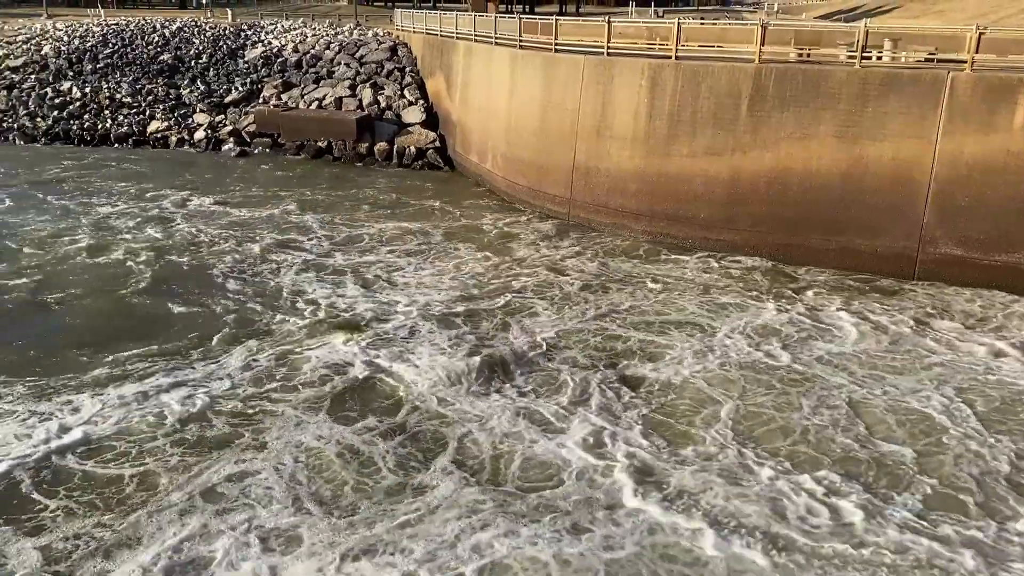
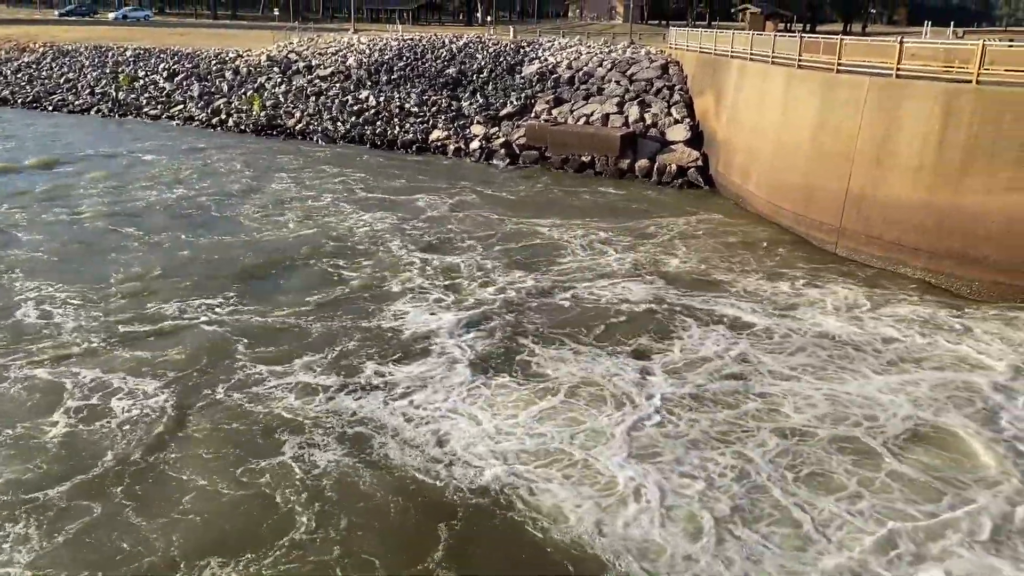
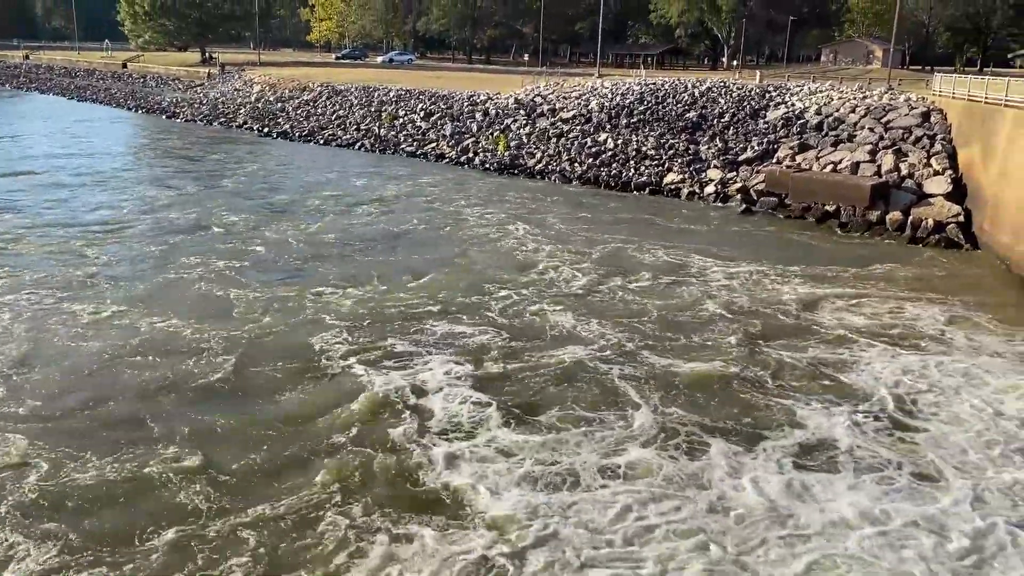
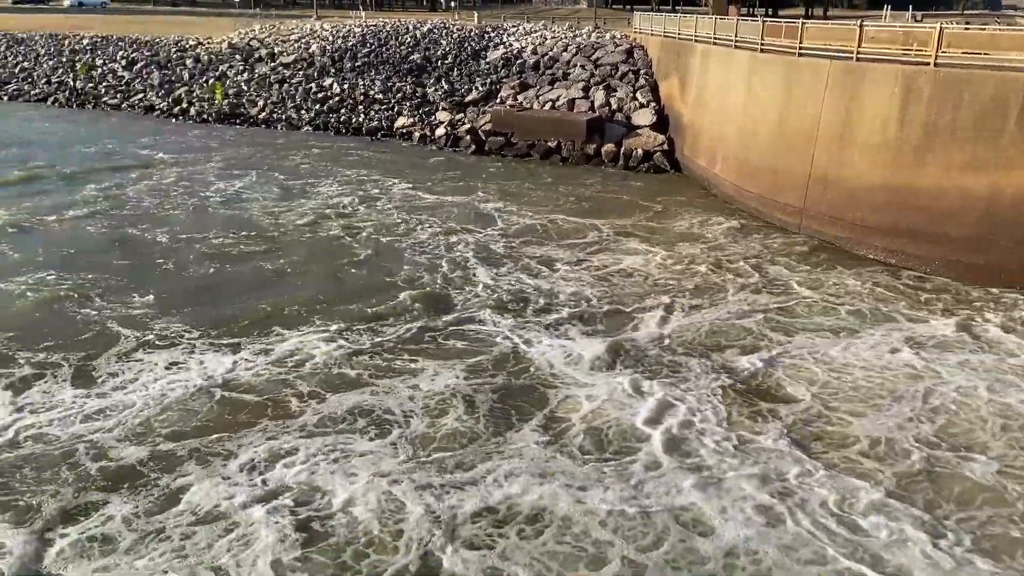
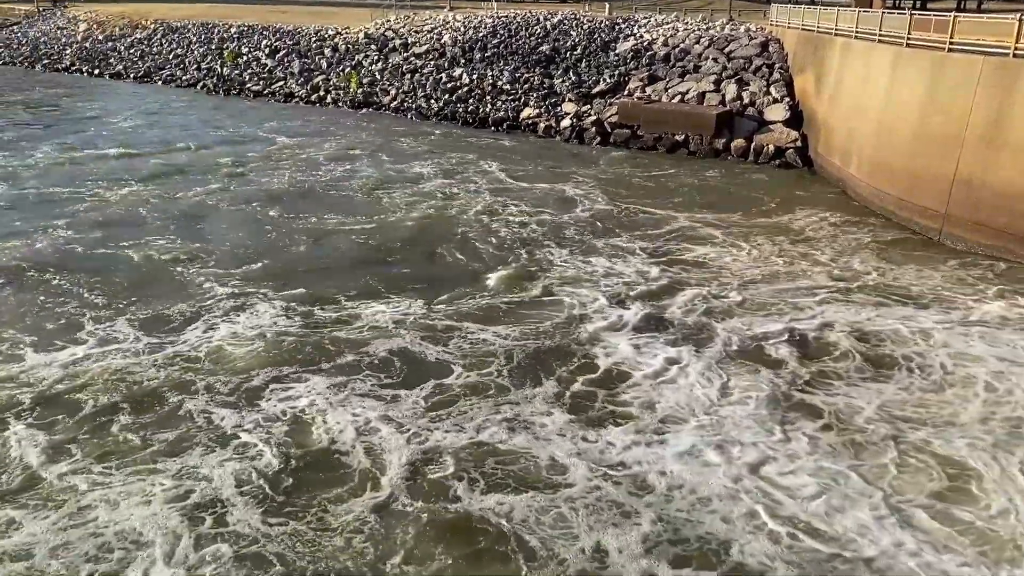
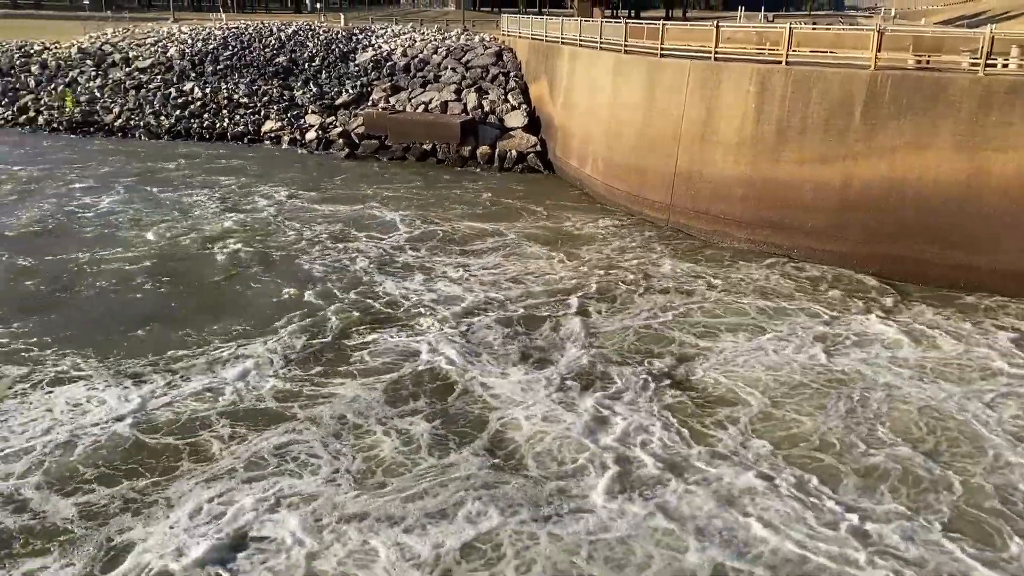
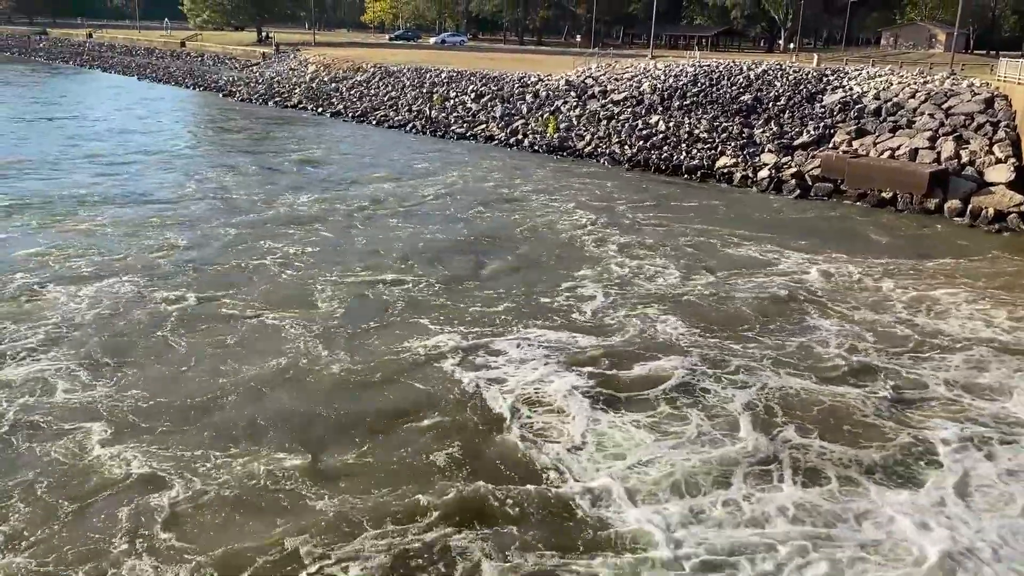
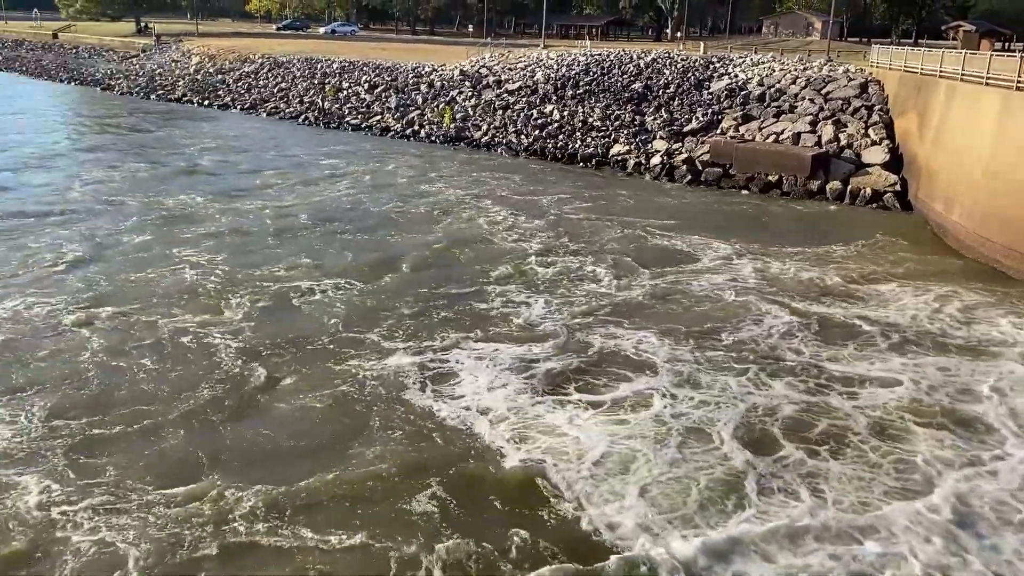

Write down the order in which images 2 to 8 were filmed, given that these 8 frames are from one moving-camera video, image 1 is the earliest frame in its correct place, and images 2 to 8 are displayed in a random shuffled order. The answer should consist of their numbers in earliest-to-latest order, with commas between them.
6, 4, 5, 2, 8, 7, 3
